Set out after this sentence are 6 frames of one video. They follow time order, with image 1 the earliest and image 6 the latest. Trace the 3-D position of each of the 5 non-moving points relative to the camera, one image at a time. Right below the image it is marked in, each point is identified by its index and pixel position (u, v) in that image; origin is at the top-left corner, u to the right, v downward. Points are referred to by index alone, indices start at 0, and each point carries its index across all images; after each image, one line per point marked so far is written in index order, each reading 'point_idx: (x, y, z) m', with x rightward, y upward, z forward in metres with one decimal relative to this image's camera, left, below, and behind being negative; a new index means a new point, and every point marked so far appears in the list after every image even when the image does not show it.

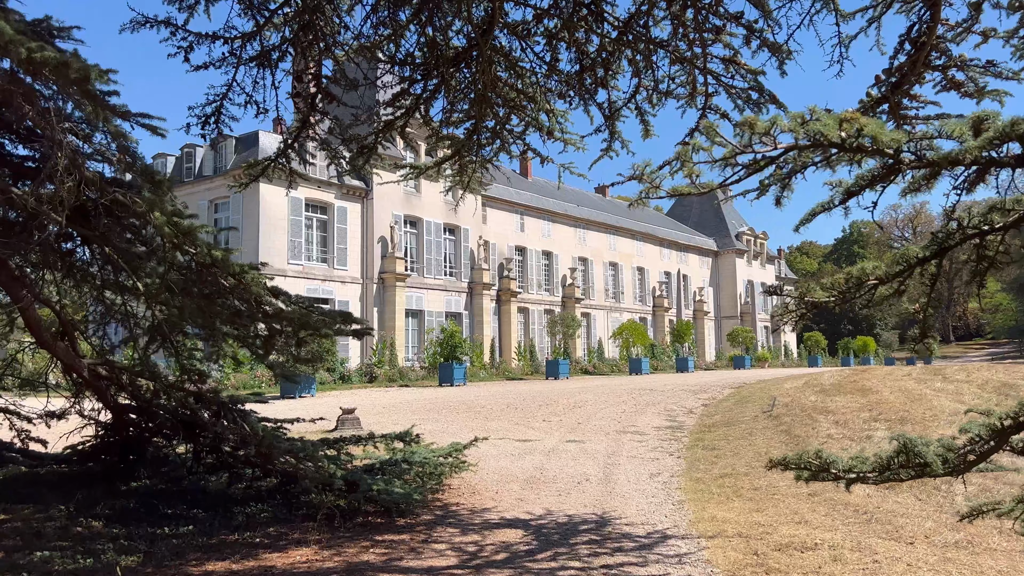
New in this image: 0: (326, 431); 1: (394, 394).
0: (-2.4, -1.9, +9.0) m
1: (-2.6, -2.4, +15.6) m
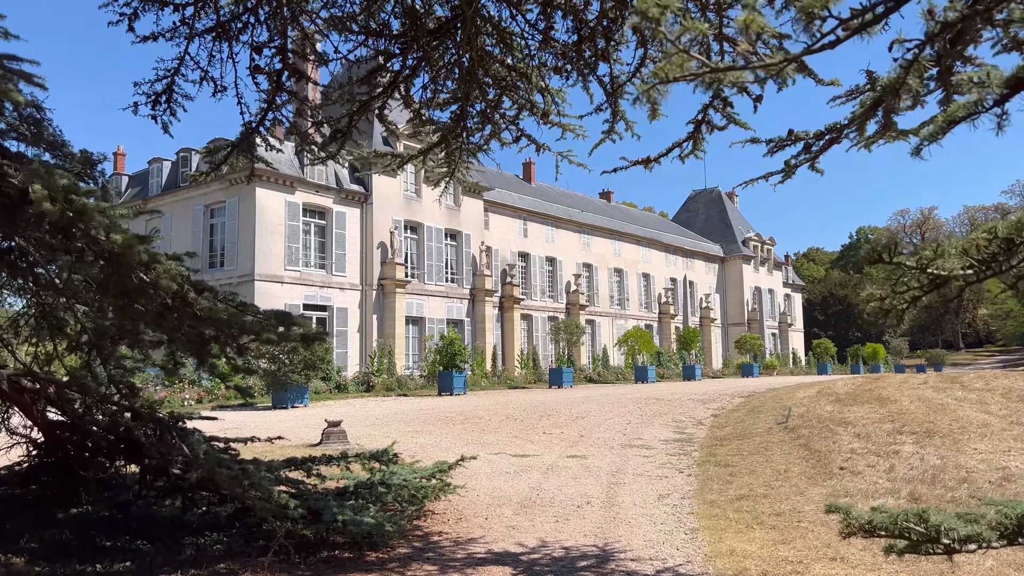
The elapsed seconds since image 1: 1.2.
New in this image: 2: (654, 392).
0: (-2.4, -1.9, +8.4) m
1: (-2.6, -2.5, +15.0) m
2: (+4.0, -2.9, +19.7) m
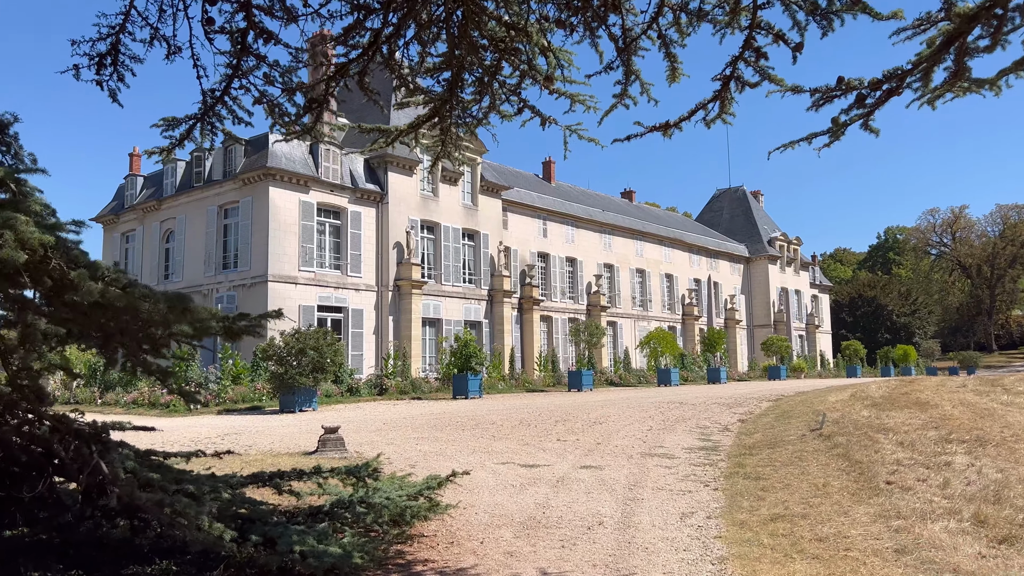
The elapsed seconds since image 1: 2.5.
0: (-2.3, -1.9, +7.8) m
1: (-2.3, -2.5, +14.5) m
2: (+4.4, -2.9, +19.0) m
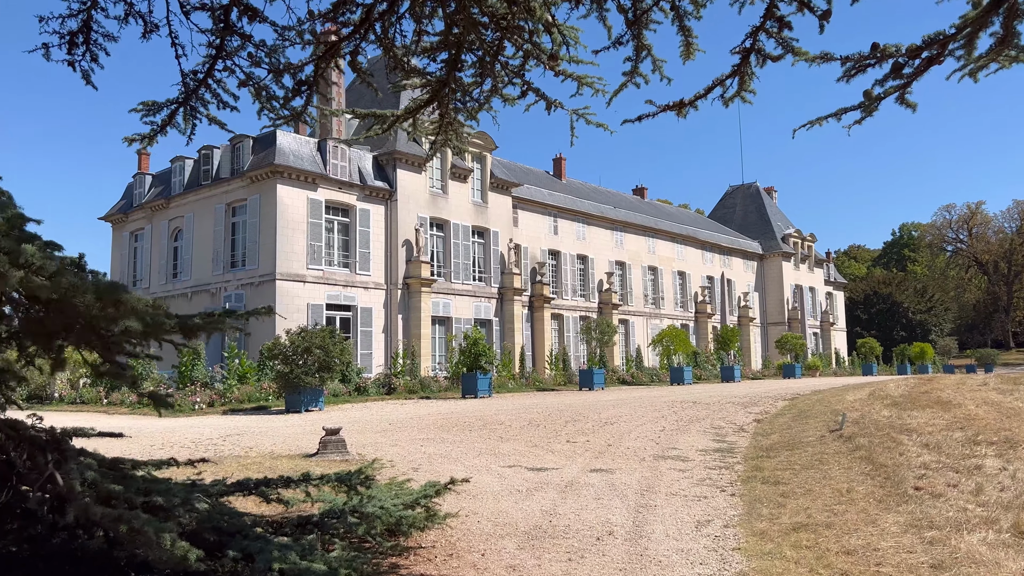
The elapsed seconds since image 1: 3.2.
0: (-2.2, -1.8, +7.6) m
1: (-2.1, -2.4, +14.2) m
2: (+4.7, -2.8, +18.6) m
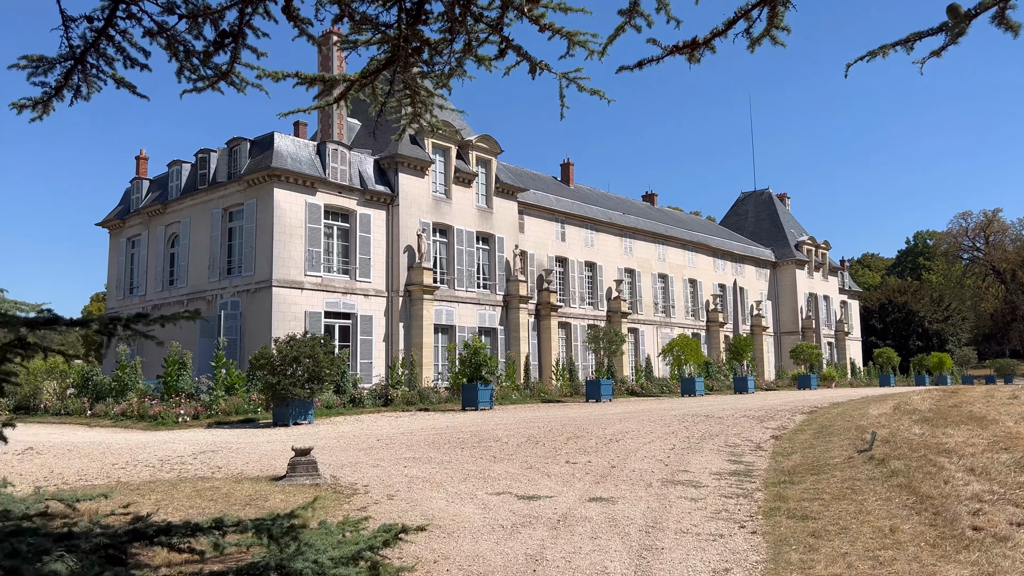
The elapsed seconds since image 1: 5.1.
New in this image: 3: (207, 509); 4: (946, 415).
0: (-2.3, -1.9, +6.8) m
1: (-2.1, -2.6, +13.4) m
2: (+4.8, -3.0, +17.7) m
3: (-2.3, -1.7, +5.3) m
4: (+8.1, -2.4, +13.1) m
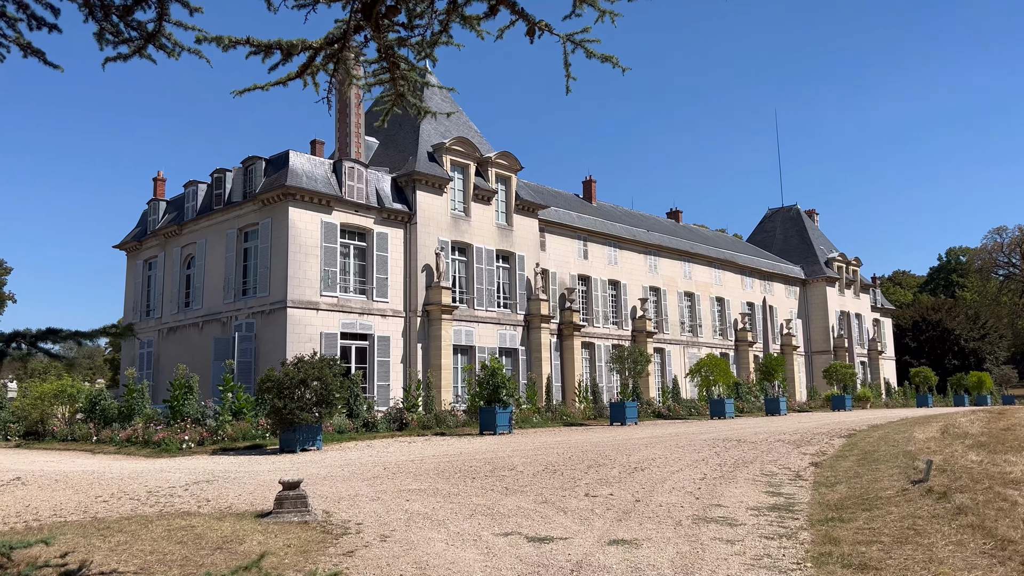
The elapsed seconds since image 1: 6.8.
0: (-2.2, -2.0, +6.1) m
1: (-1.8, -2.9, +12.7) m
2: (+5.3, -3.4, +16.7) m
3: (-2.3, -1.8, +4.7) m
4: (+8.4, -2.6, +12.0) m
